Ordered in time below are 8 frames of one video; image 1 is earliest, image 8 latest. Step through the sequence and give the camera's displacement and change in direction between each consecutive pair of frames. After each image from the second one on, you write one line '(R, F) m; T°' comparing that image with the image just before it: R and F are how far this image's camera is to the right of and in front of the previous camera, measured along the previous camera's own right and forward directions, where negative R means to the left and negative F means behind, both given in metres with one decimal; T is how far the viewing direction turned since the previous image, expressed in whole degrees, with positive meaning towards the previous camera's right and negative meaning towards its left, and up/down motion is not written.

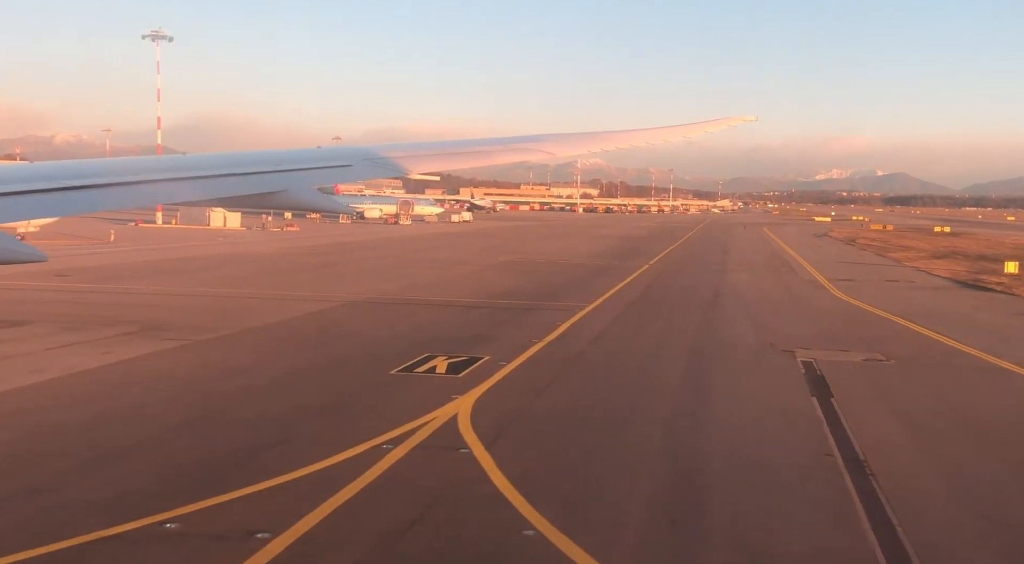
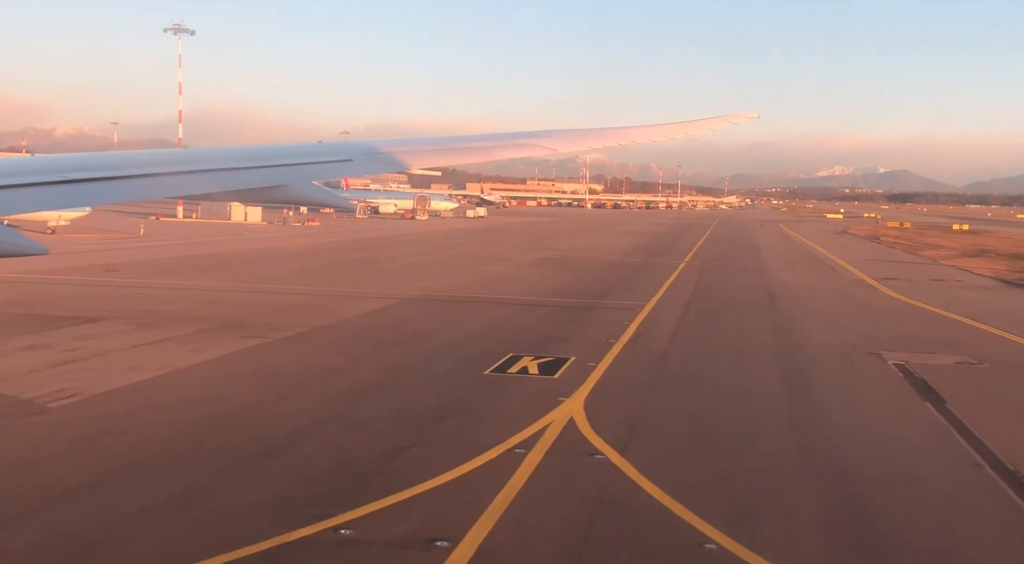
(-1.1, +0.1) m; -1°
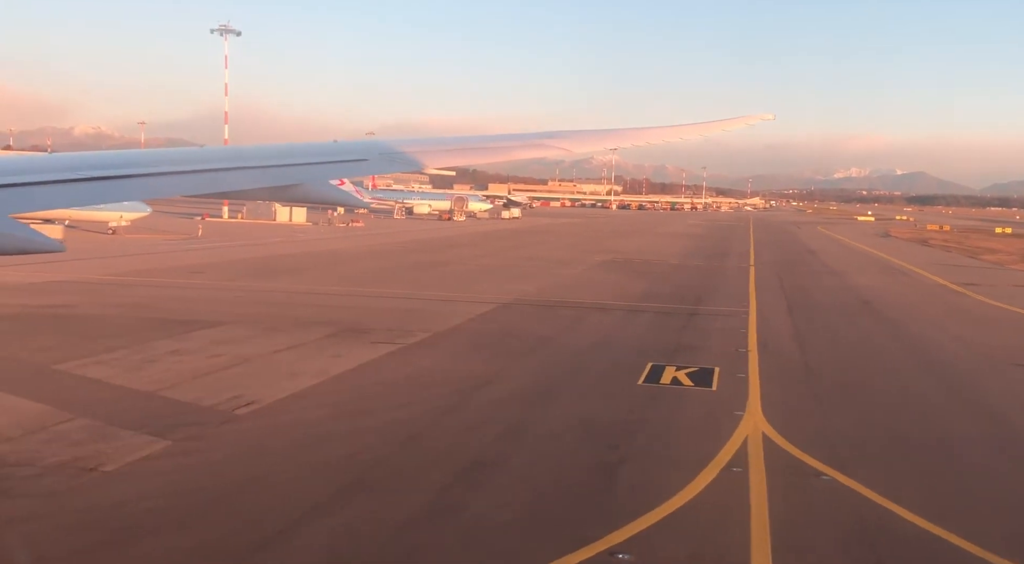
(-1.6, +0.1) m; -3°
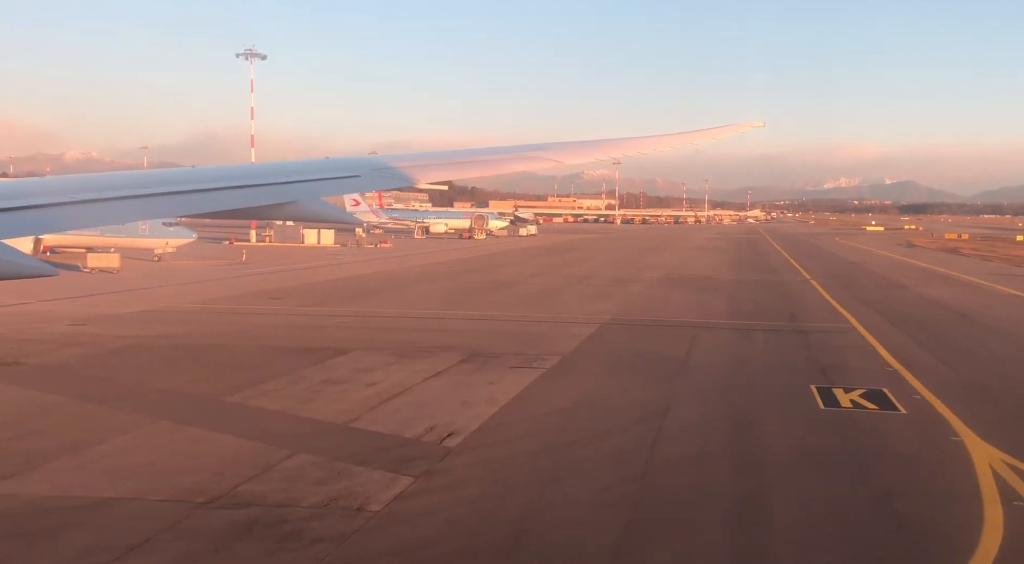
(-2.0, +0.1) m; -1°
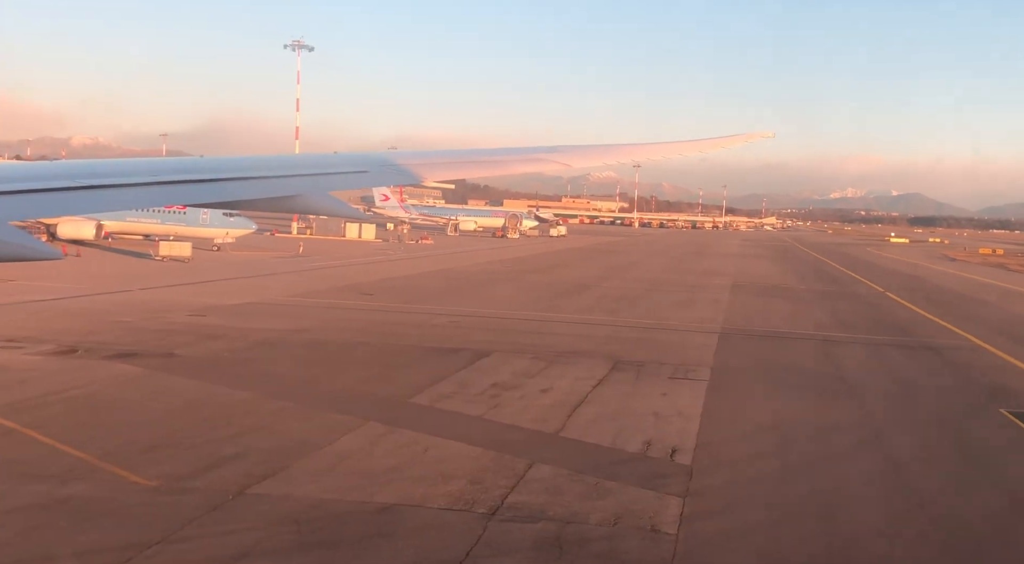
(-2.2, +0.2) m; -2°
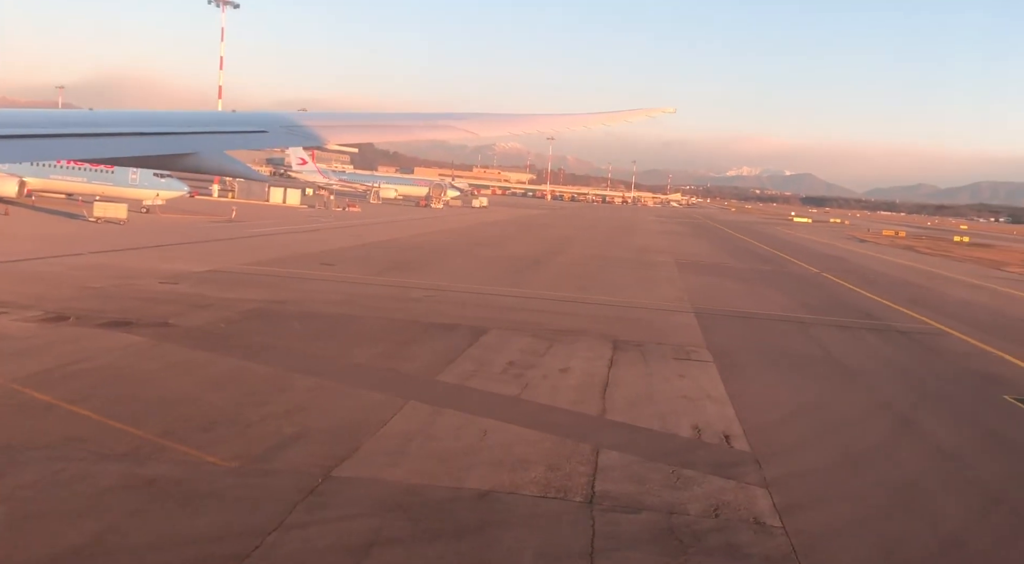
(-1.4, +0.3) m; +5°
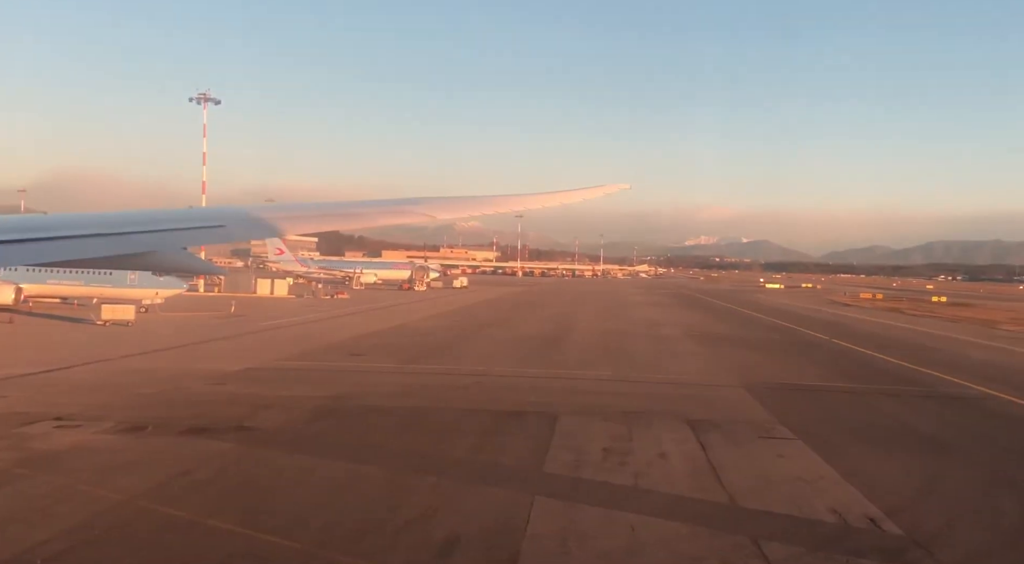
(-1.5, 0.0) m; +1°
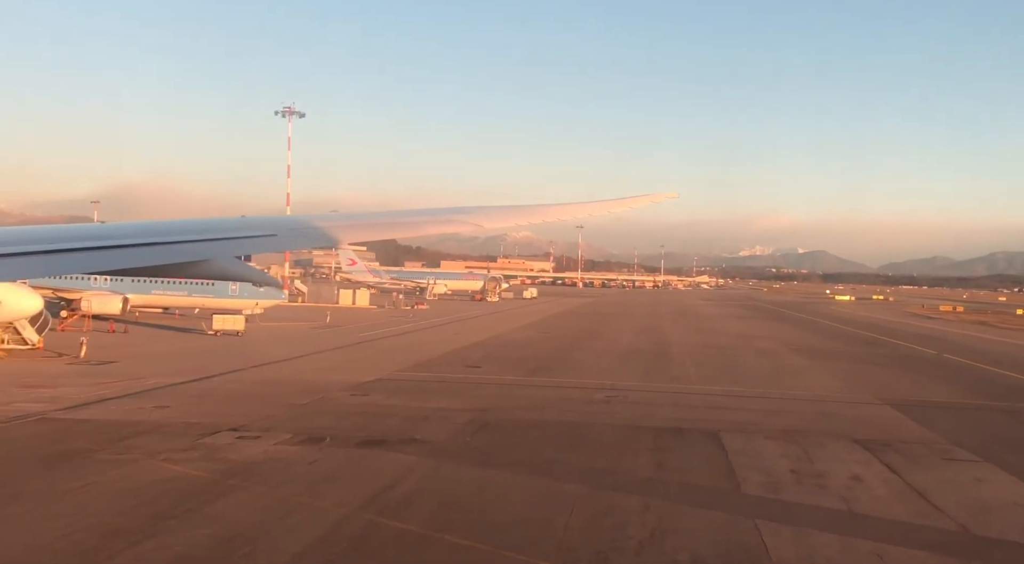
(-1.5, 0.0) m; -5°
